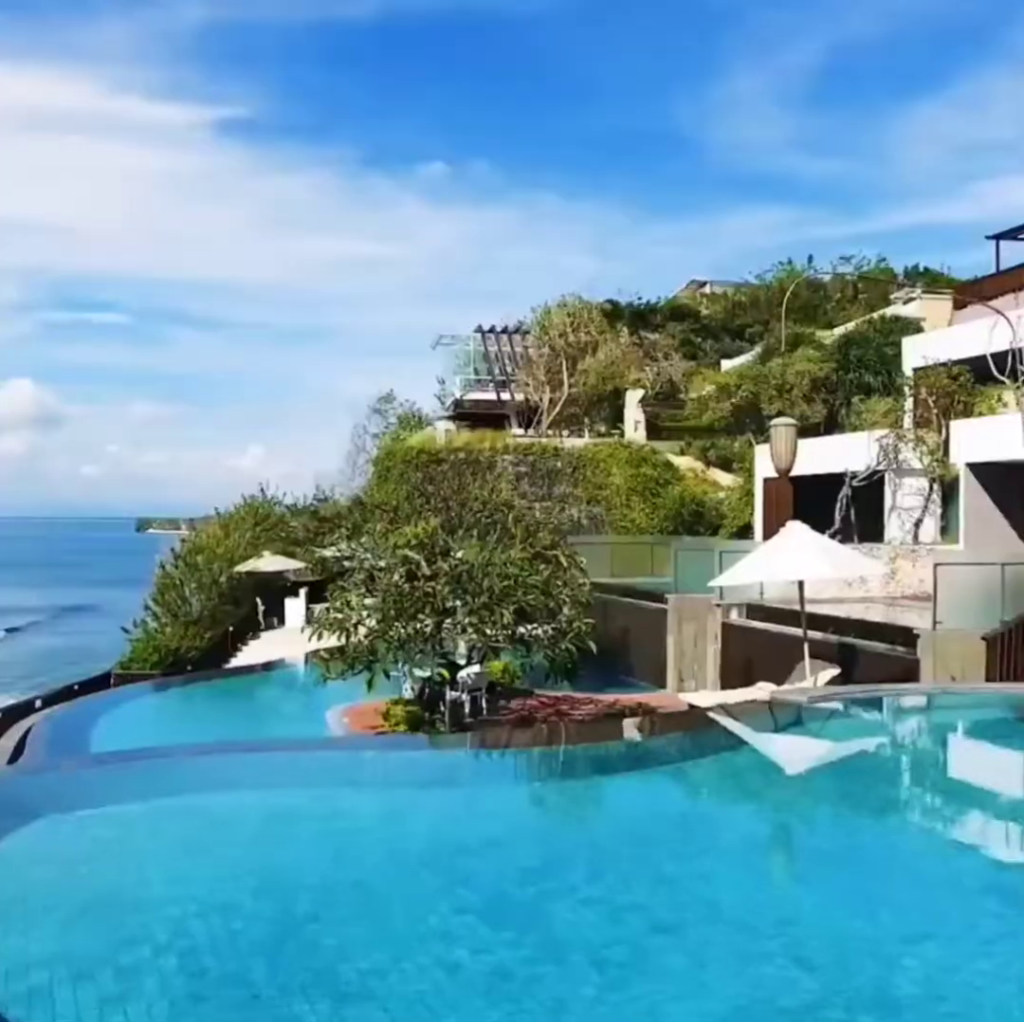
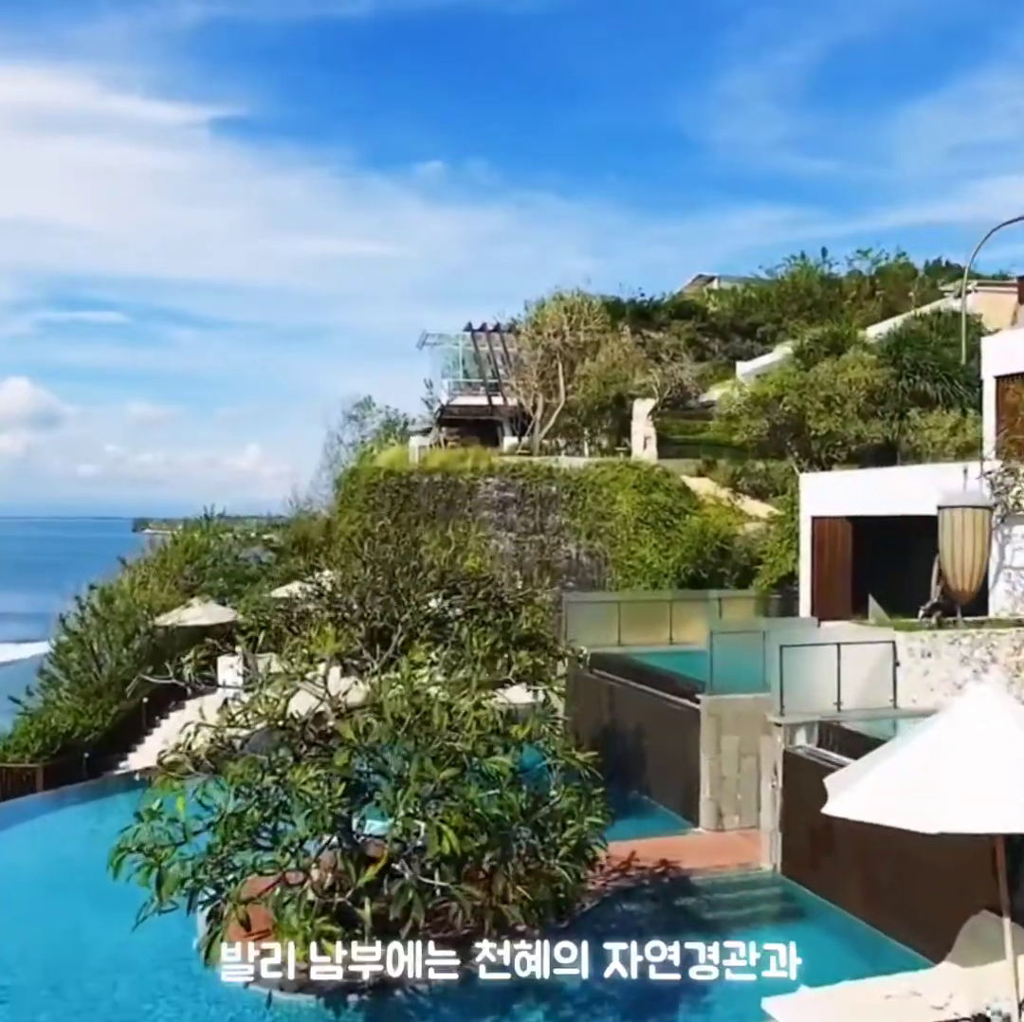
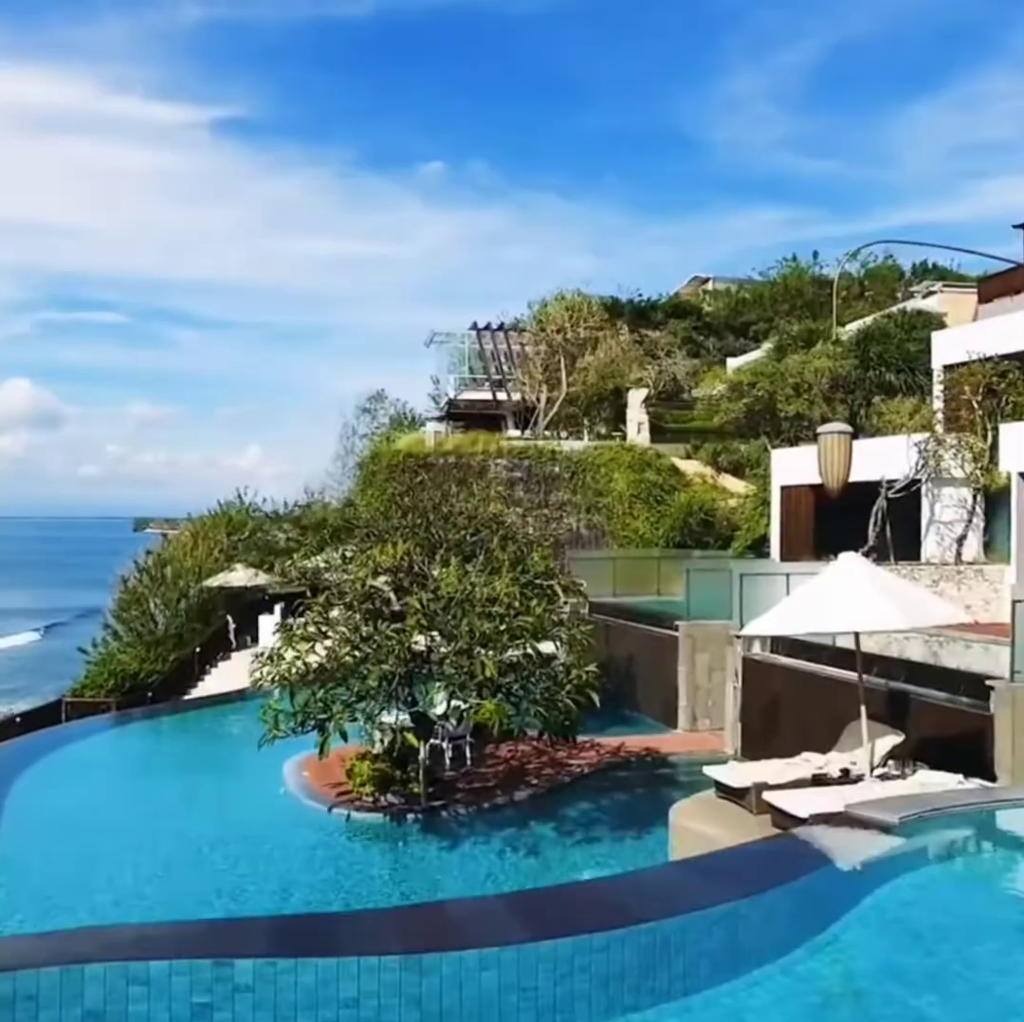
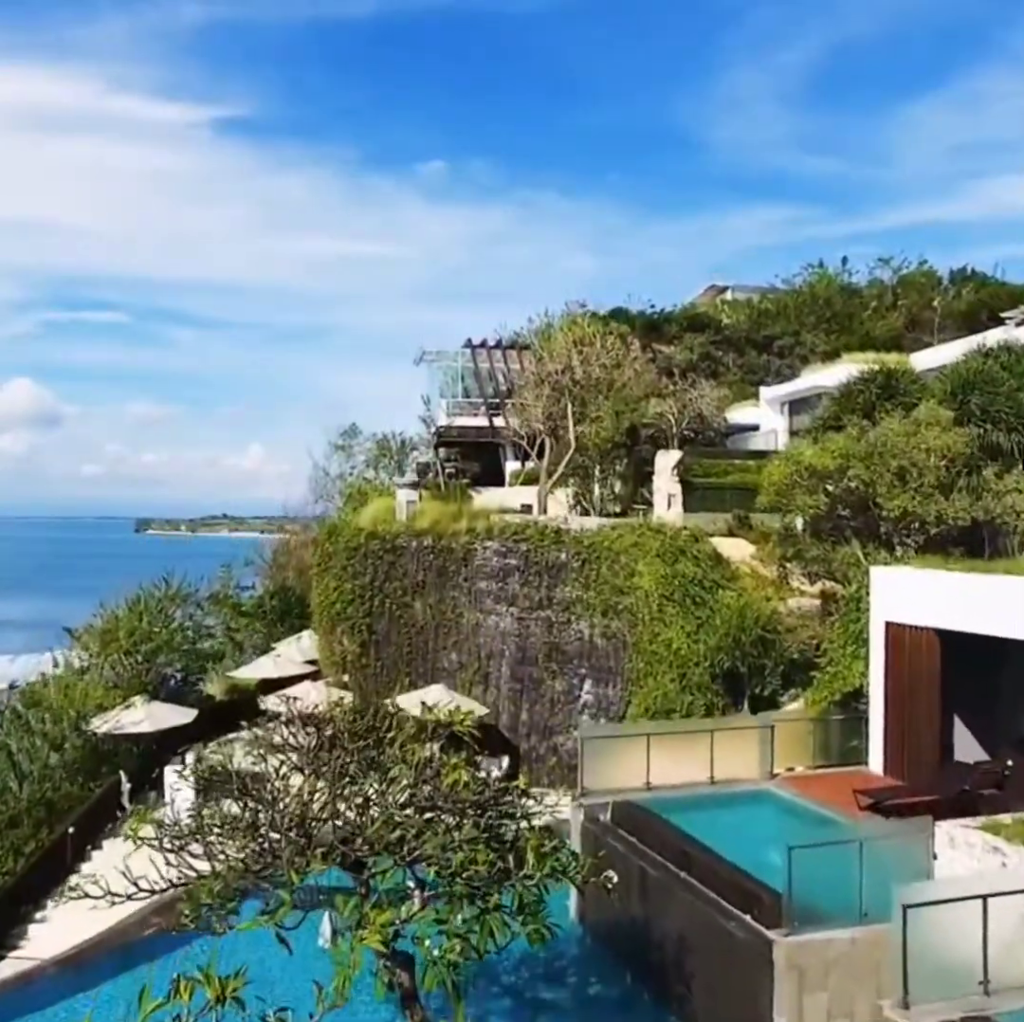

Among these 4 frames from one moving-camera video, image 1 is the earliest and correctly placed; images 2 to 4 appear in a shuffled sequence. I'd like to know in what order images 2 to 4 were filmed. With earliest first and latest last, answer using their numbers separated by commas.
3, 2, 4
